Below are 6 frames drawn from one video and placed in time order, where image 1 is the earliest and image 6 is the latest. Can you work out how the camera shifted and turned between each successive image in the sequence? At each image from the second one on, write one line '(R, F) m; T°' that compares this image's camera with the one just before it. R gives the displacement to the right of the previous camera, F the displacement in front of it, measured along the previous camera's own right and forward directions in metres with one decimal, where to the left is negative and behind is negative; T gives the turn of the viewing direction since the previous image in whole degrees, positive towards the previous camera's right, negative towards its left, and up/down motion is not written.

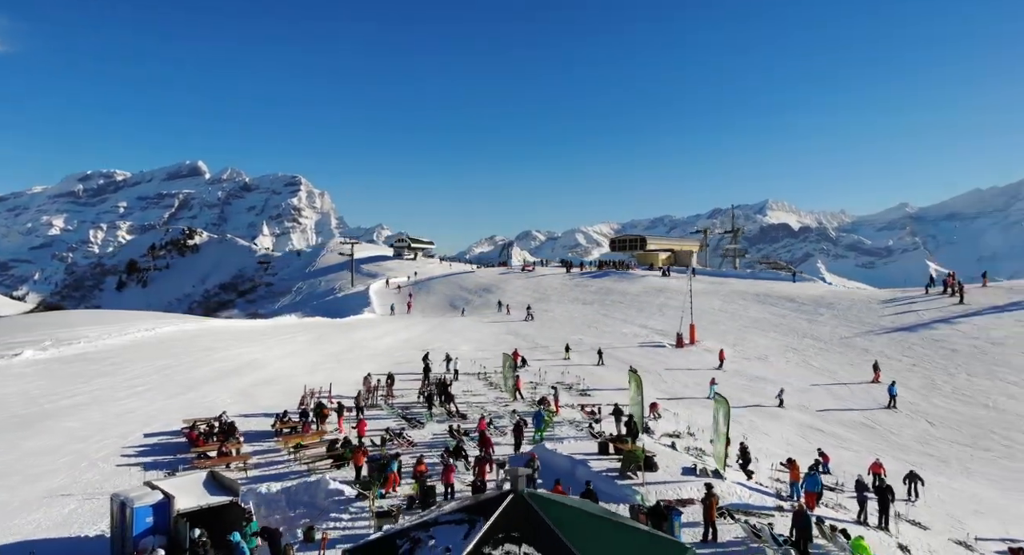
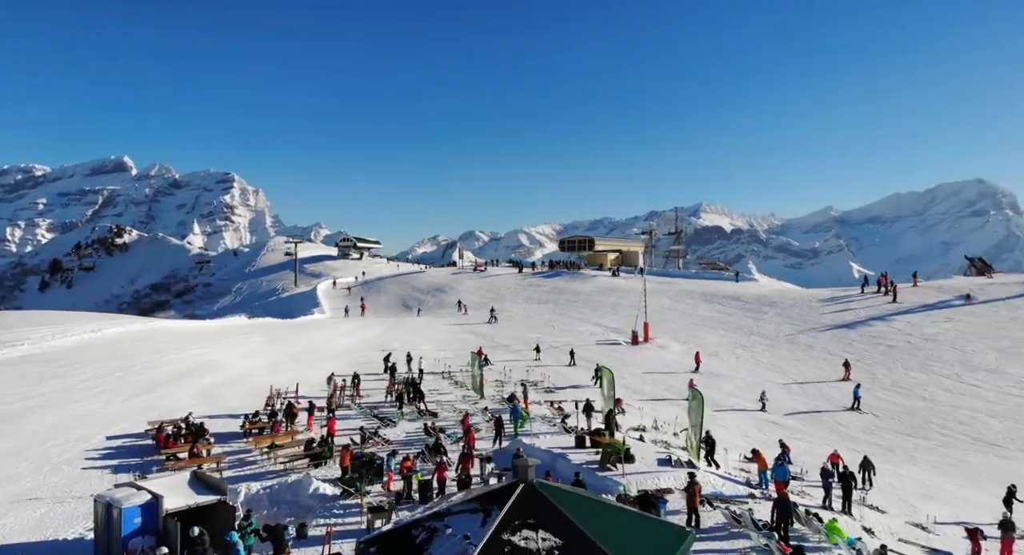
(-0.9, -0.3) m; +5°
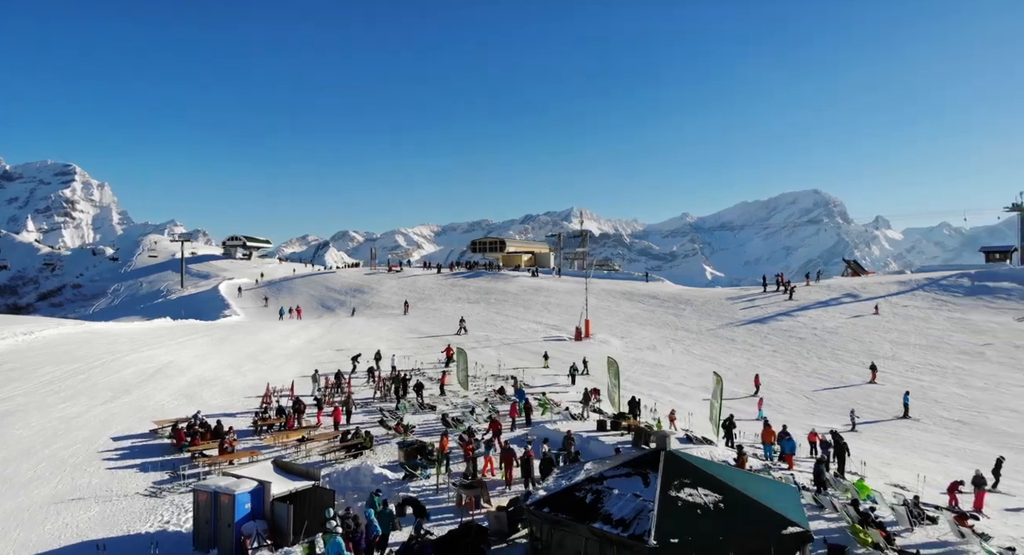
(-3.9, -0.9) m; +9°
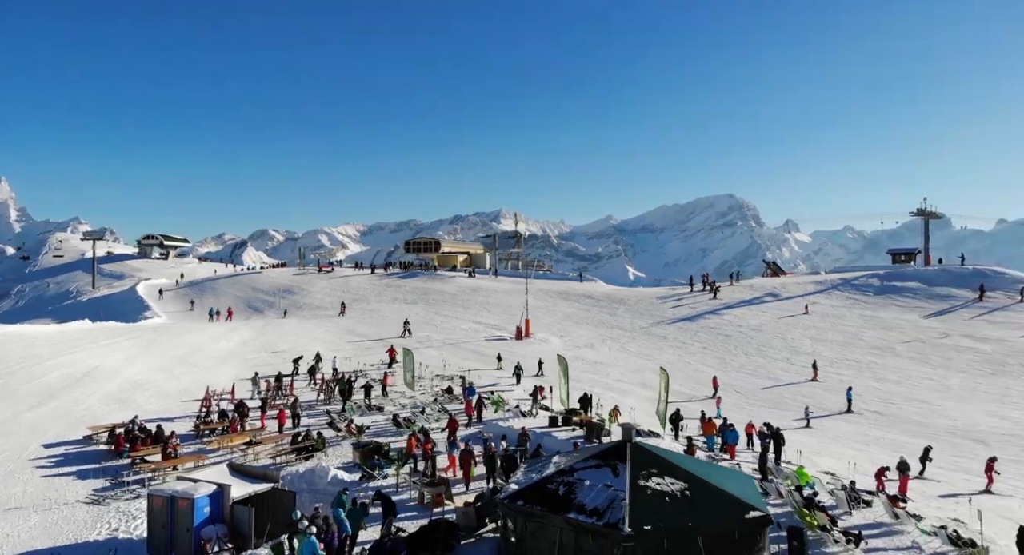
(-0.7, -0.2) m; +6°
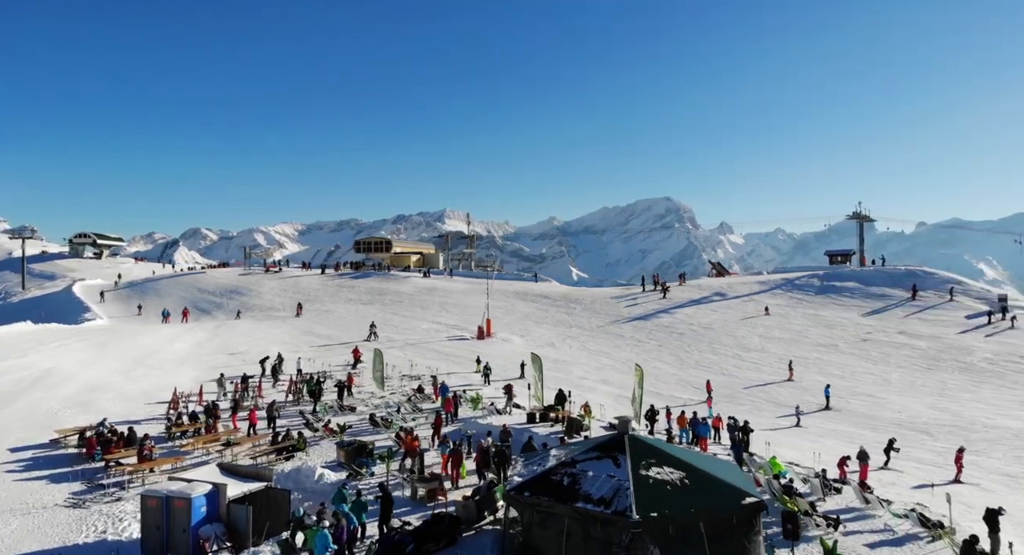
(-0.9, -0.3) m; +4°
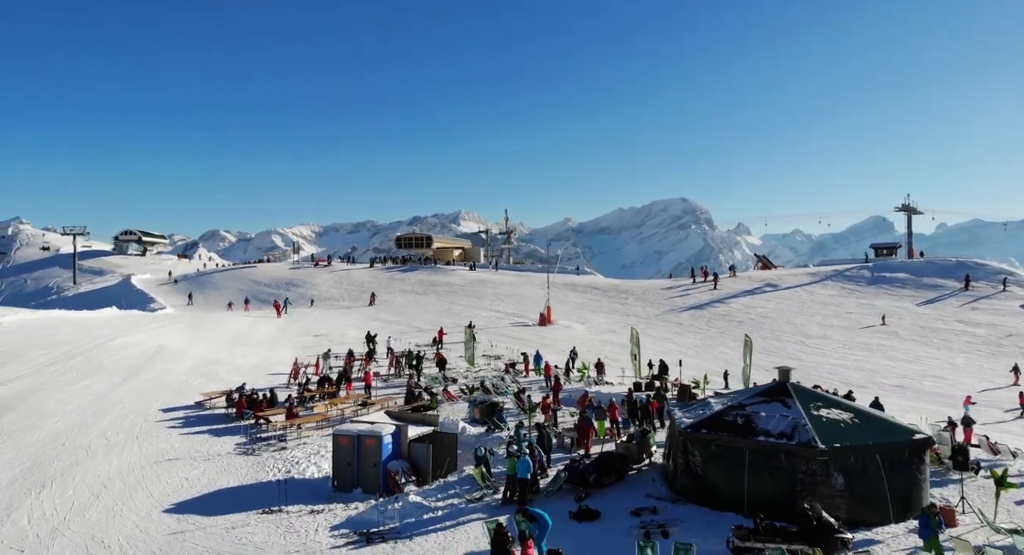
(-2.5, -1.2) m; -2°
